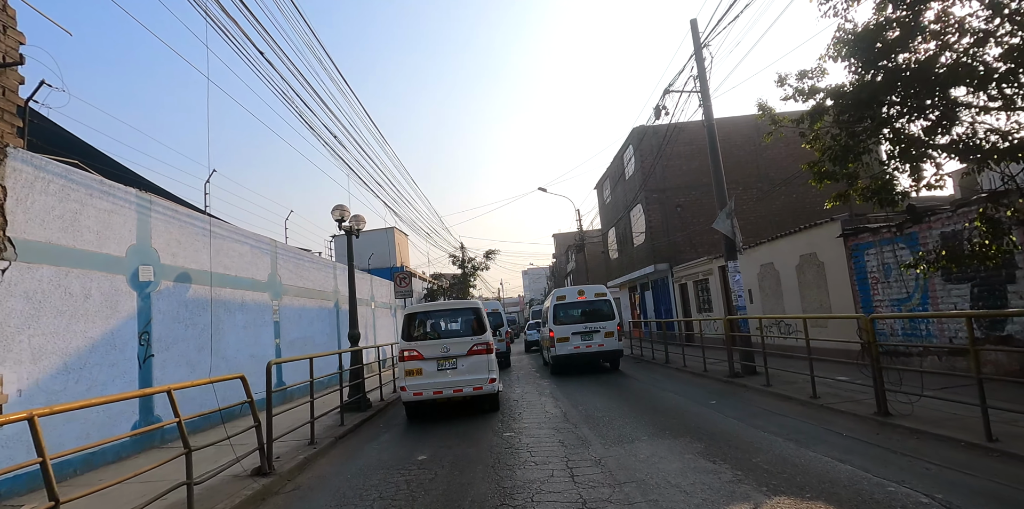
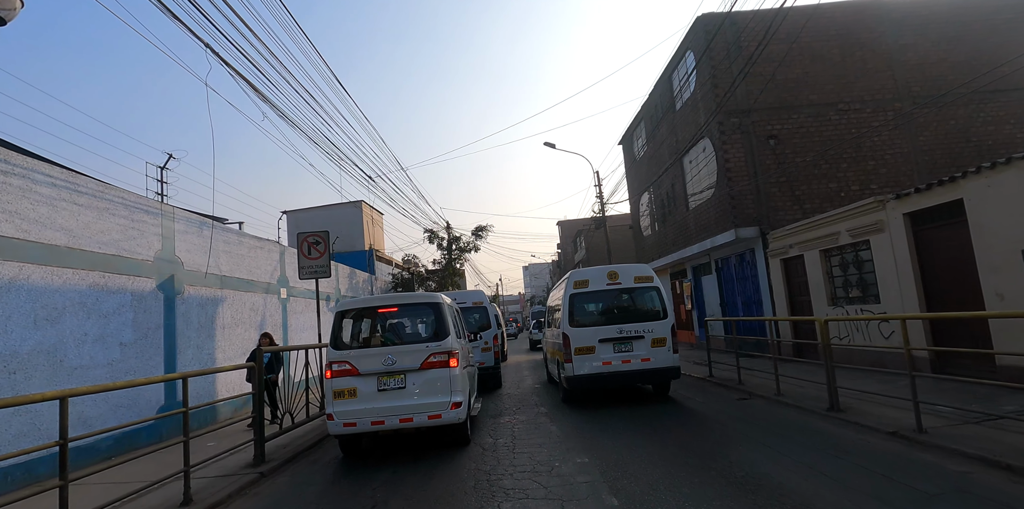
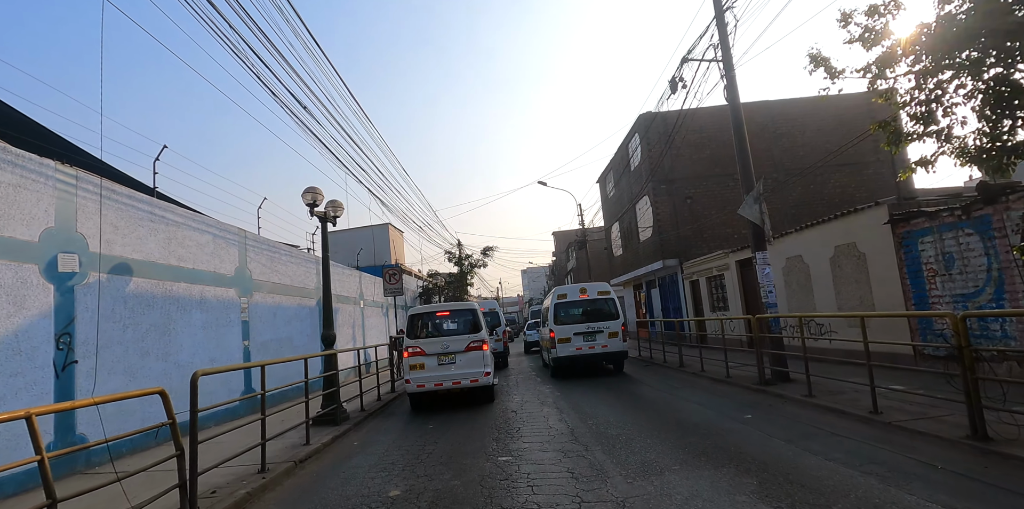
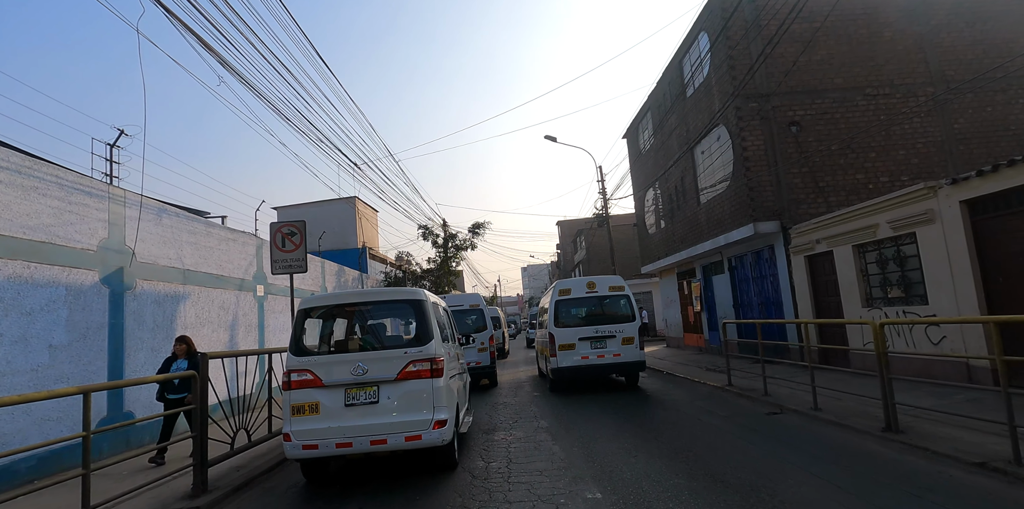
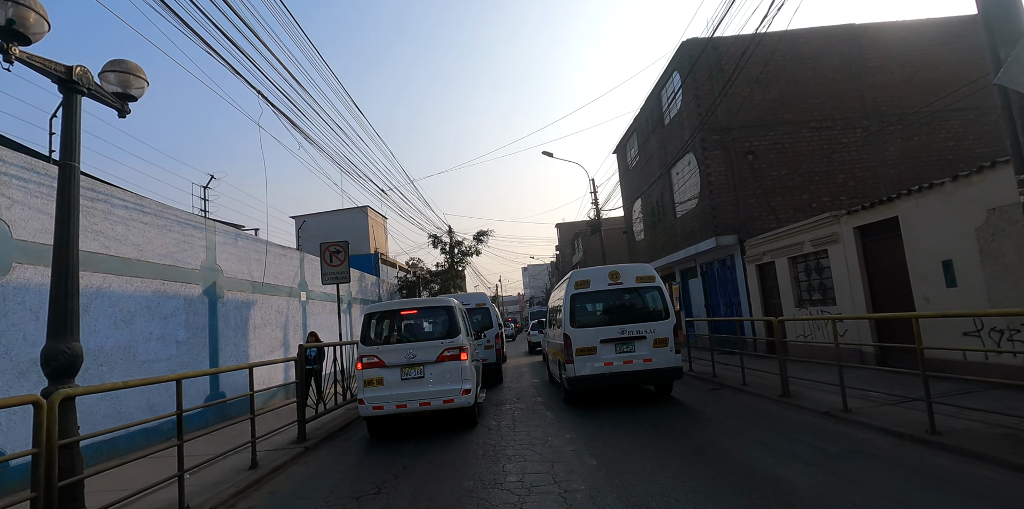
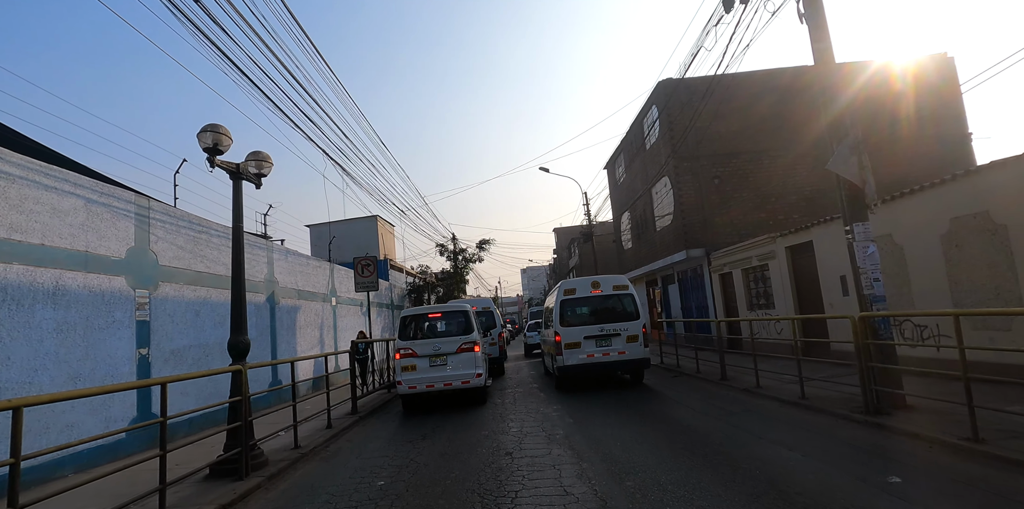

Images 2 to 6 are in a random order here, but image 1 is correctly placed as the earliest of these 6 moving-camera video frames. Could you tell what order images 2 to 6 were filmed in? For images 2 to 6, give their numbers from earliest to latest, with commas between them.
3, 6, 5, 2, 4
